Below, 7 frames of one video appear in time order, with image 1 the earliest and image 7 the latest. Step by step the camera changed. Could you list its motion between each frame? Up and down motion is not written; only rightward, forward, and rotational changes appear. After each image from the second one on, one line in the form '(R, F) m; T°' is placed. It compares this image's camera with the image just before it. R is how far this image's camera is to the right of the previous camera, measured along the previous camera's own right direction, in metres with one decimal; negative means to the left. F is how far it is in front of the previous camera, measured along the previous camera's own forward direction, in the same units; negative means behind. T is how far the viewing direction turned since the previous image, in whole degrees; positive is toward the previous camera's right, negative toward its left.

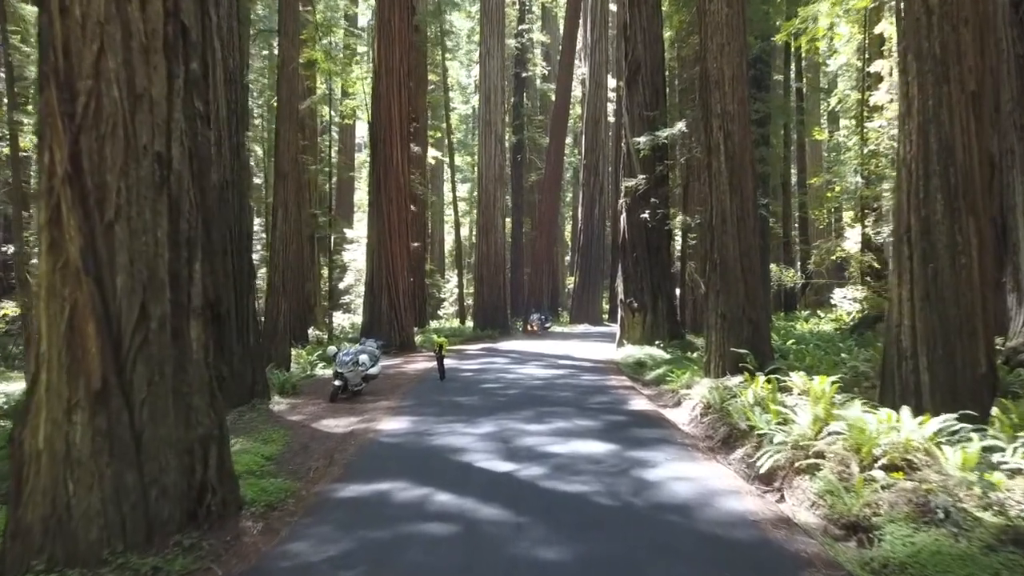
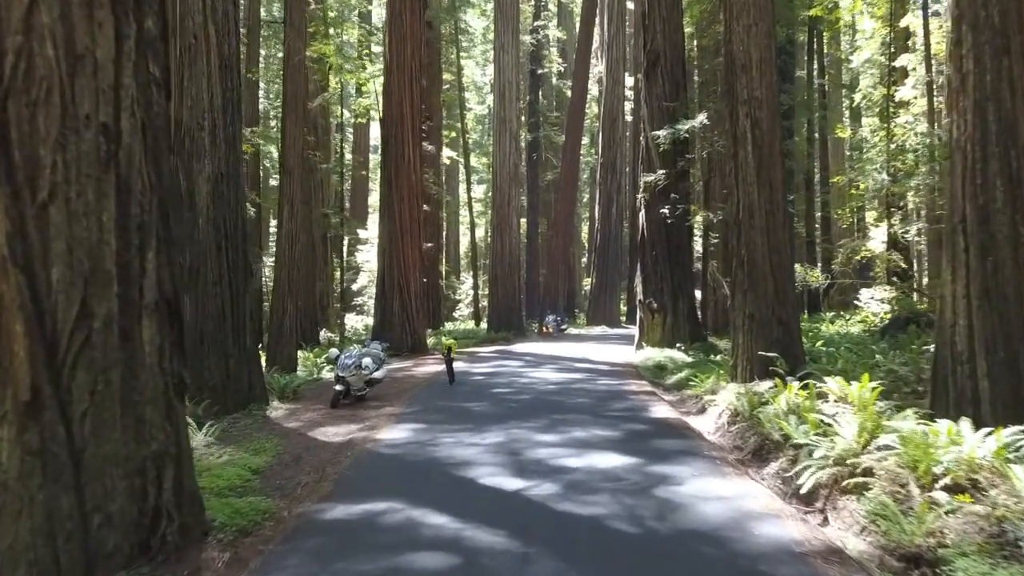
(+0.1, +0.8) m; -1°
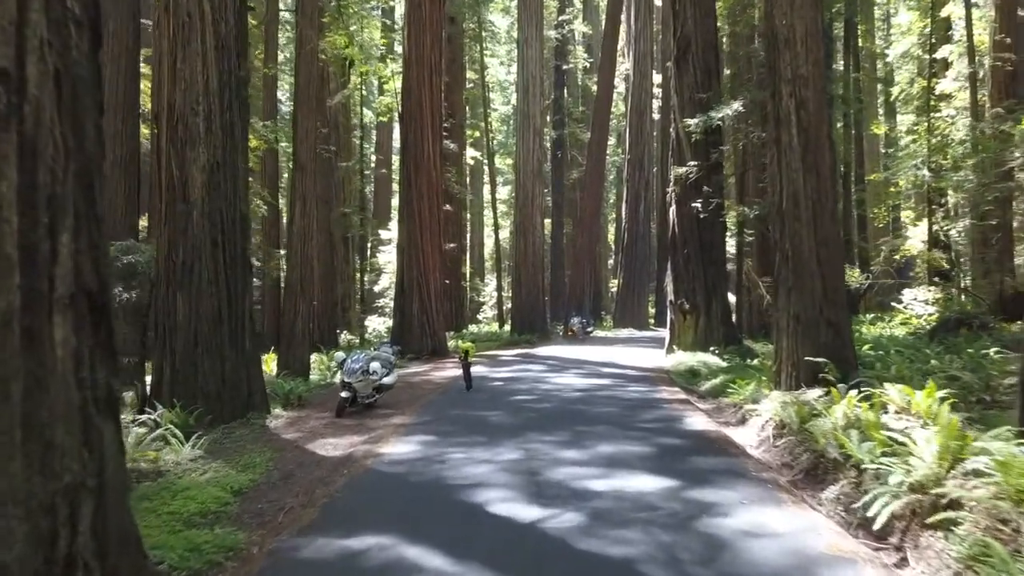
(+0.1, +1.0) m; -2°
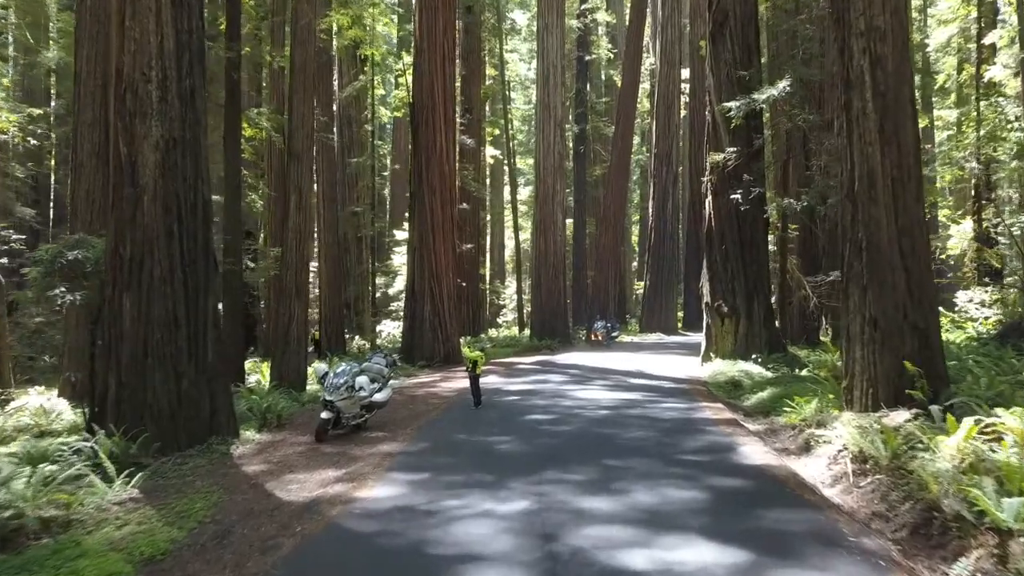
(+0.1, +1.8) m; -2°
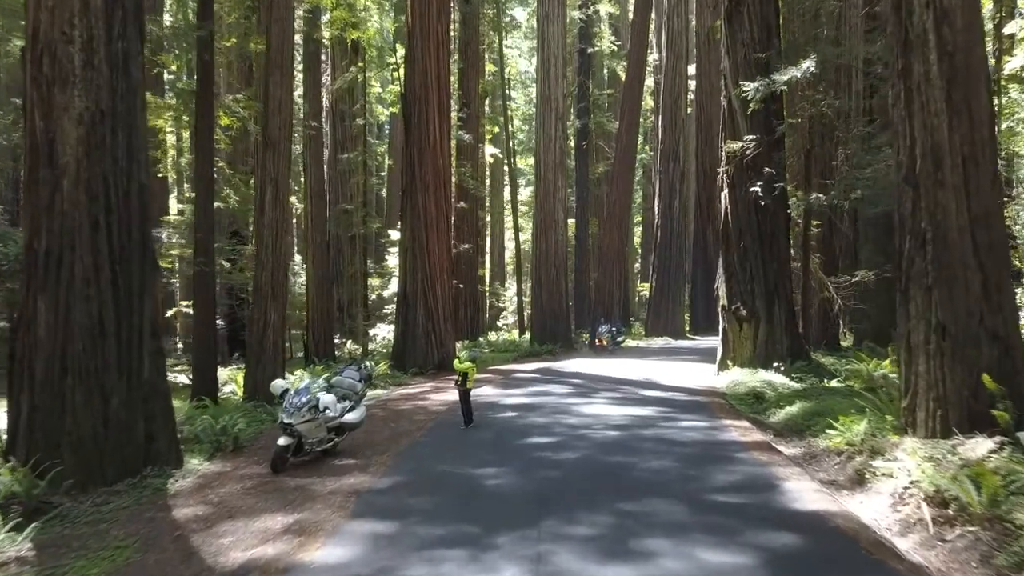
(+0.1, +1.4) m; 0°
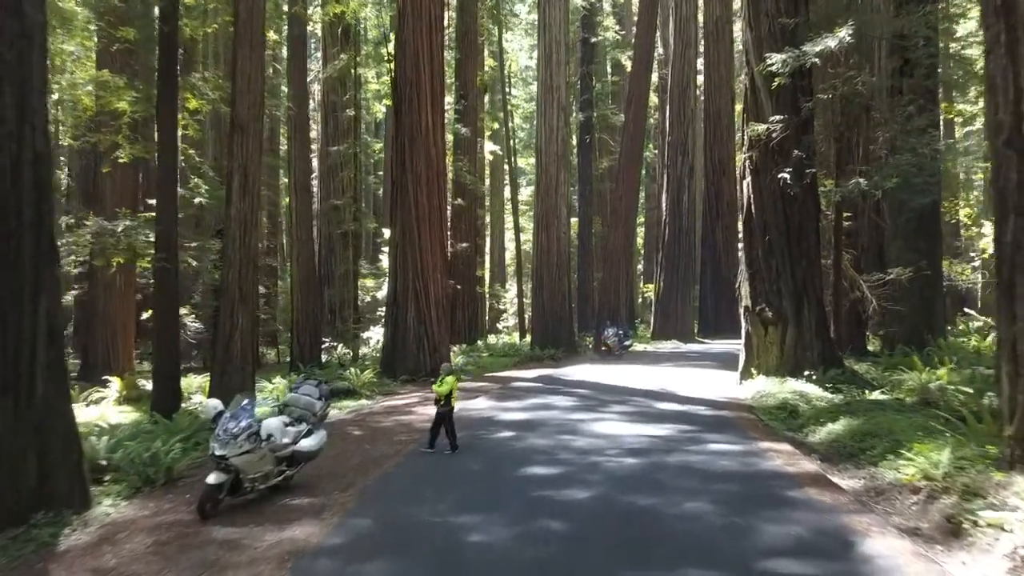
(+0.1, +1.6) m; 0°
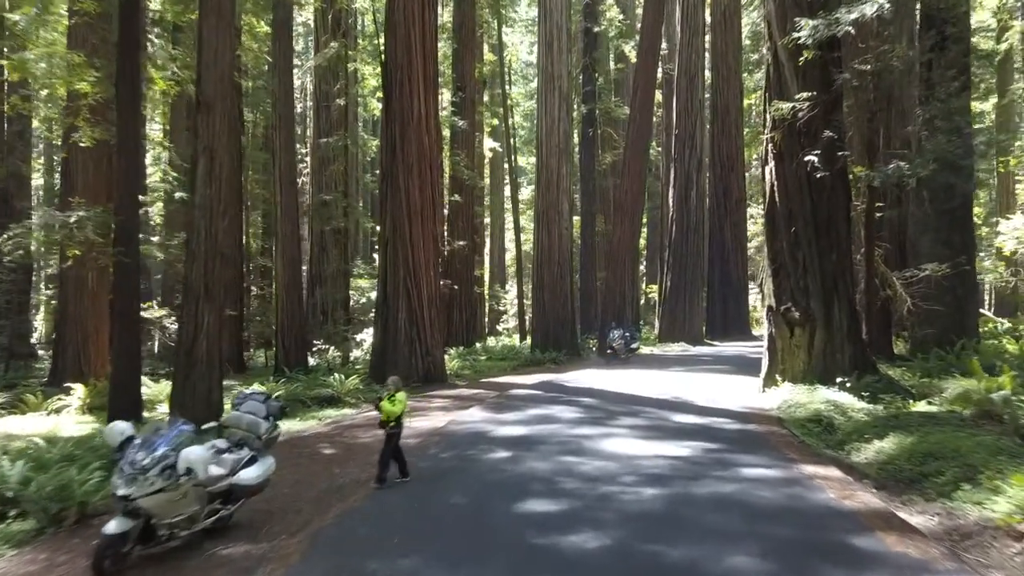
(+0.1, +1.4) m; 0°
